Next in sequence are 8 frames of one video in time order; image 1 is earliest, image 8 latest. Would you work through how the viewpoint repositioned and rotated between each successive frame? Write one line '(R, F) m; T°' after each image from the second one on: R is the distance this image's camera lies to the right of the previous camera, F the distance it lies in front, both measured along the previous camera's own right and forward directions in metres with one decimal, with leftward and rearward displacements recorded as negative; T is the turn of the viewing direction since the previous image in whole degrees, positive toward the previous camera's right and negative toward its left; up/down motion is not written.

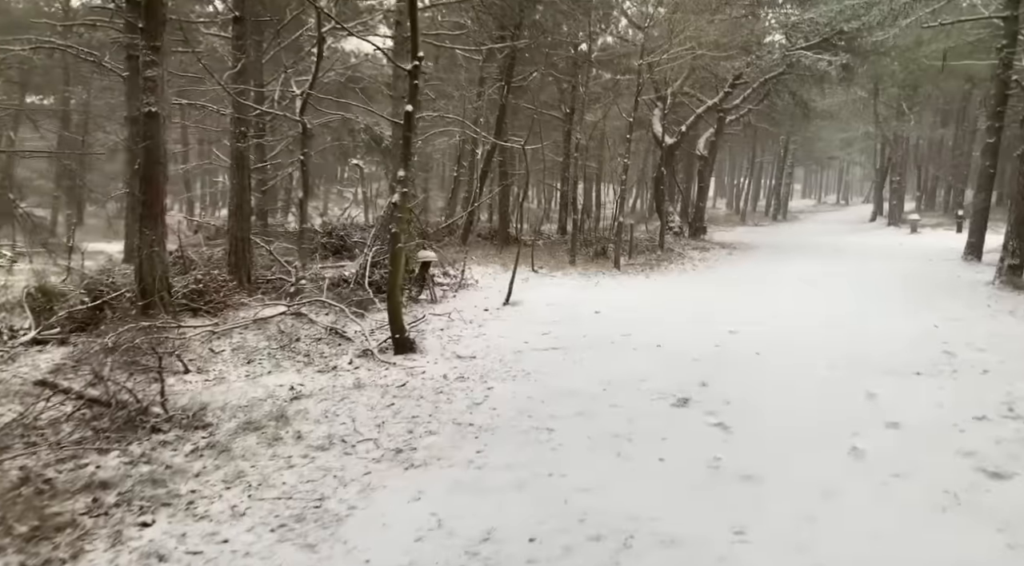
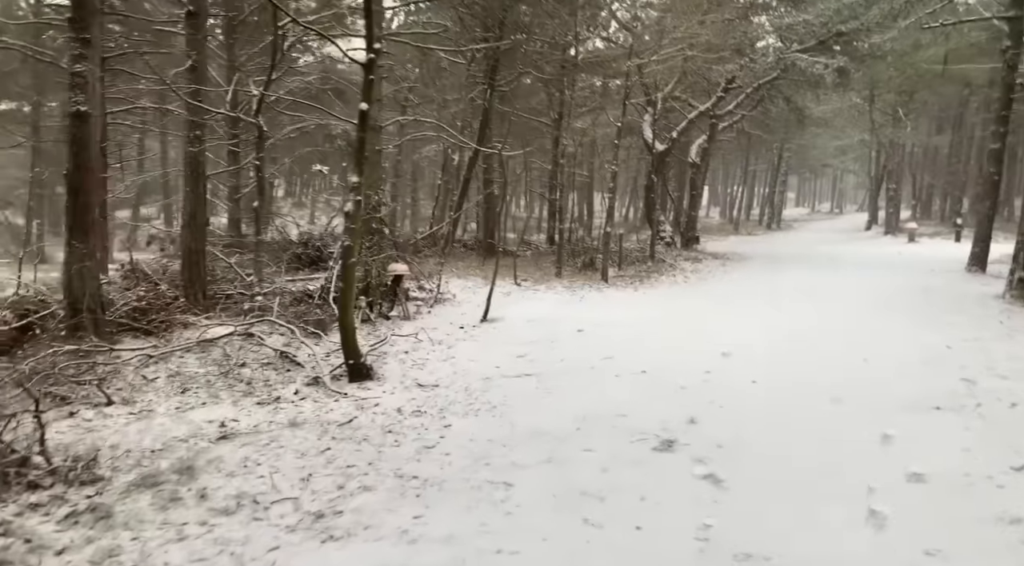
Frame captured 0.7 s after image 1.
(+0.3, +1.1) m; 0°
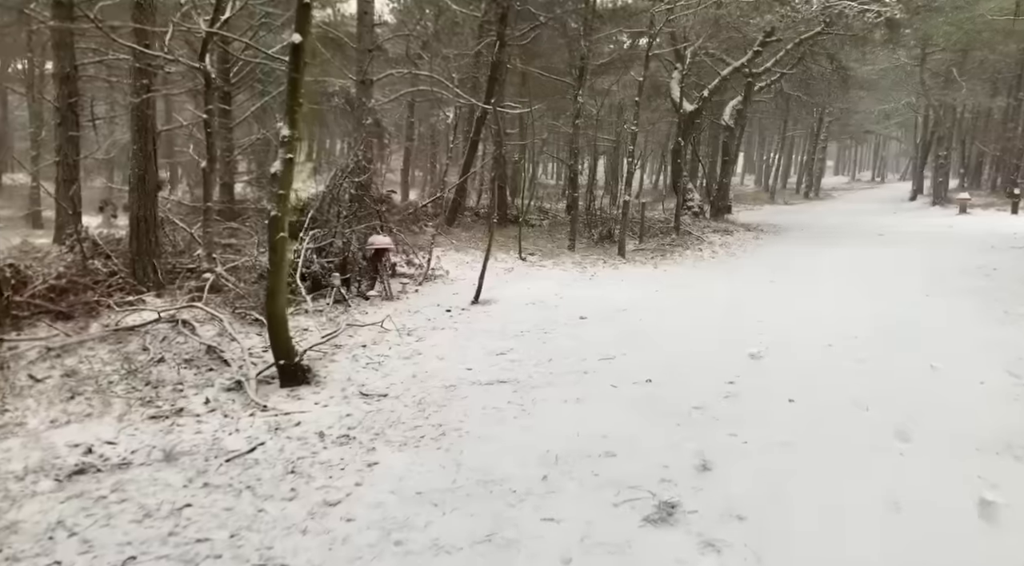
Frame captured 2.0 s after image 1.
(+0.6, +2.1) m; -2°
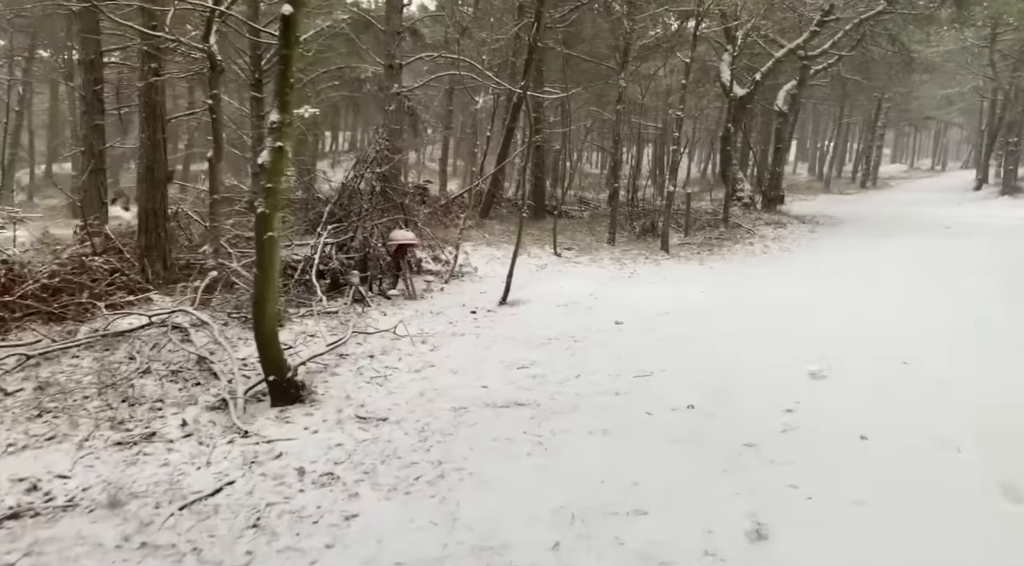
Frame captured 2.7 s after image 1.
(+0.2, +1.1) m; -3°
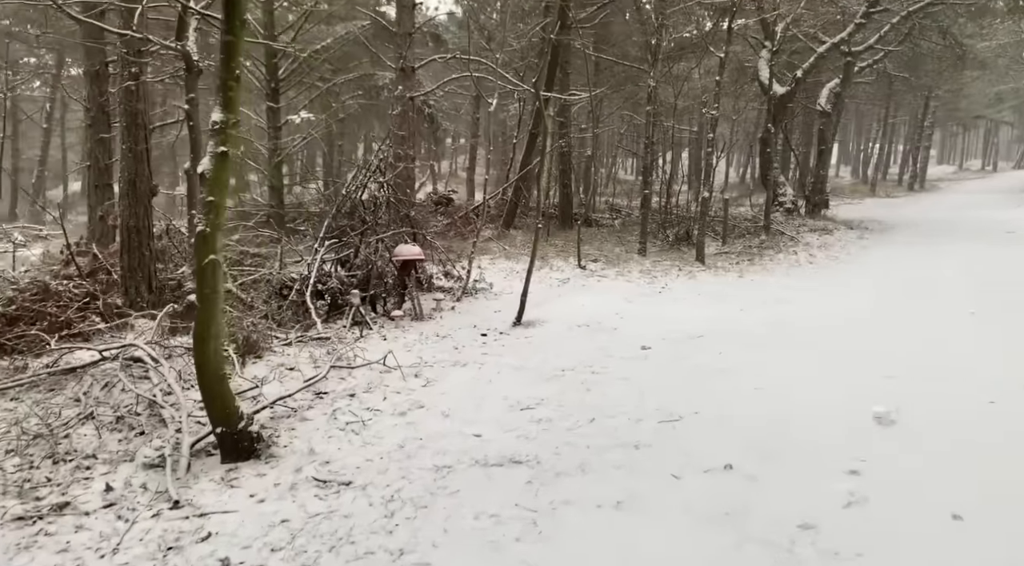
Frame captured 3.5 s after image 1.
(+0.3, +1.2) m; -3°
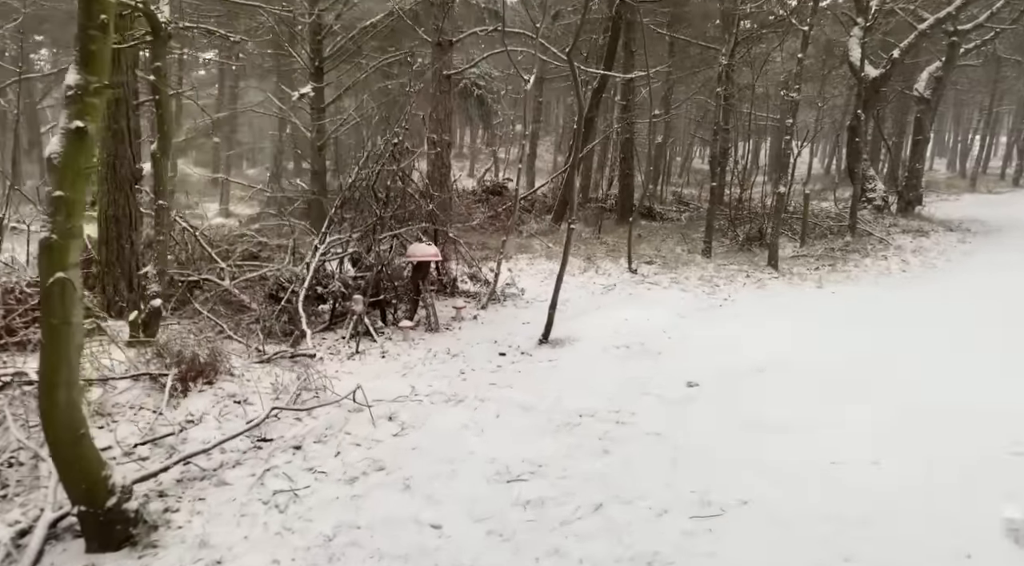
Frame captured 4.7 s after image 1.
(+0.5, +1.8) m; -5°
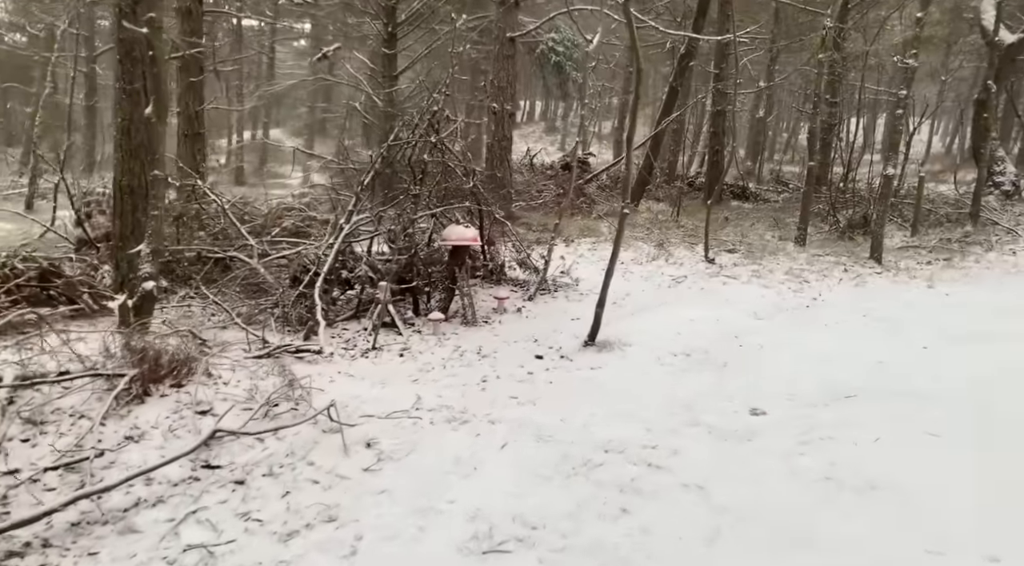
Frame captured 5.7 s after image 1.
(+0.5, +1.3) m; -7°
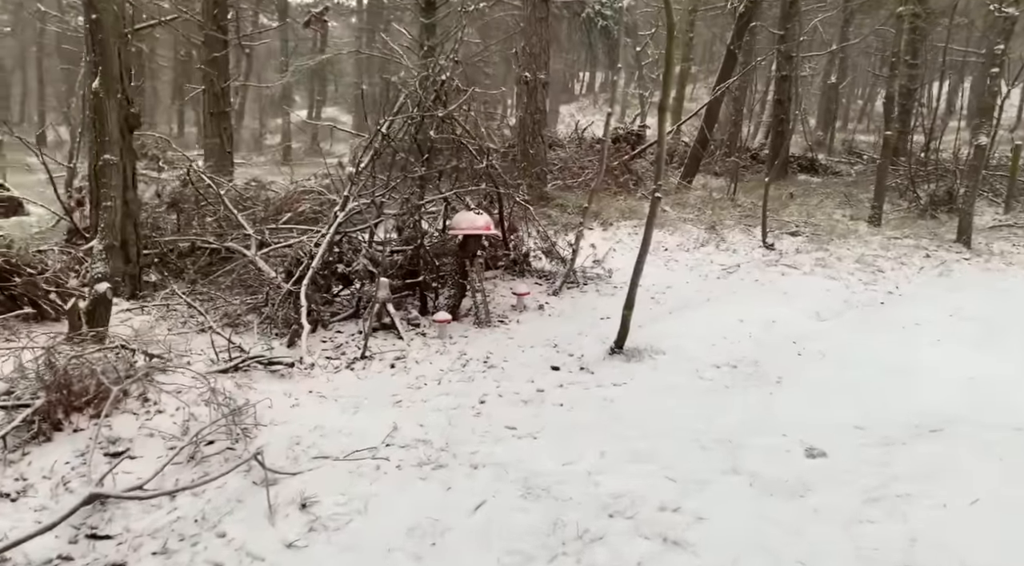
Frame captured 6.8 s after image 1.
(+0.4, +1.2) m; -5°
